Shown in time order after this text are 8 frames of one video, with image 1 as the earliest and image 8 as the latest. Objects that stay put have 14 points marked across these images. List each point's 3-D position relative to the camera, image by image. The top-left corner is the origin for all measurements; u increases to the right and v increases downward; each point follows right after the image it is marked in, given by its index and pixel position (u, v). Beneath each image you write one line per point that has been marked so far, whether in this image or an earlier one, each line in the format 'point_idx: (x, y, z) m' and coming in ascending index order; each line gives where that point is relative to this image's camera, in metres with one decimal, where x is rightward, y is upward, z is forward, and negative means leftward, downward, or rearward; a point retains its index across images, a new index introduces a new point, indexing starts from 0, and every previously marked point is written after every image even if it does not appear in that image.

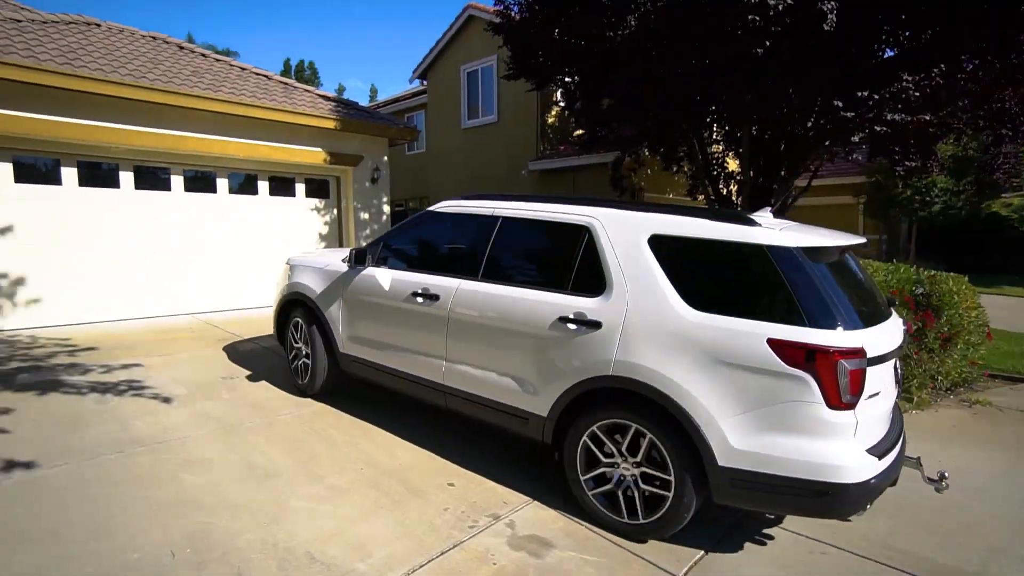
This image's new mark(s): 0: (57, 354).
0: (-5.0, -0.7, +6.1) m
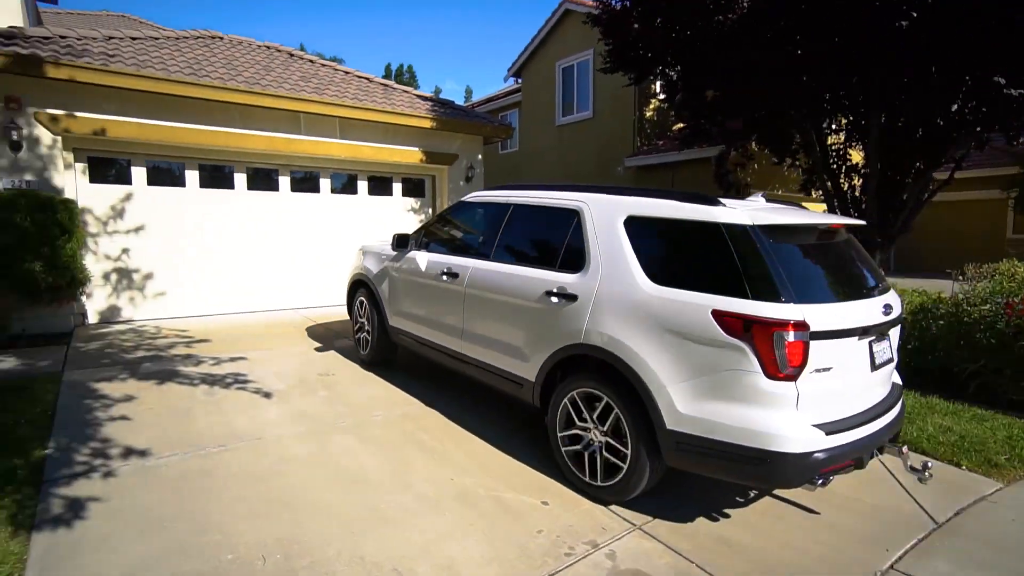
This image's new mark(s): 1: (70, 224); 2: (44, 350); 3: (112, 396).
0: (-4.0, -0.7, +6.5) m
1: (-5.2, +0.8, +6.5) m
2: (-5.2, -0.7, +6.2) m
3: (-3.5, -0.9, +4.8) m
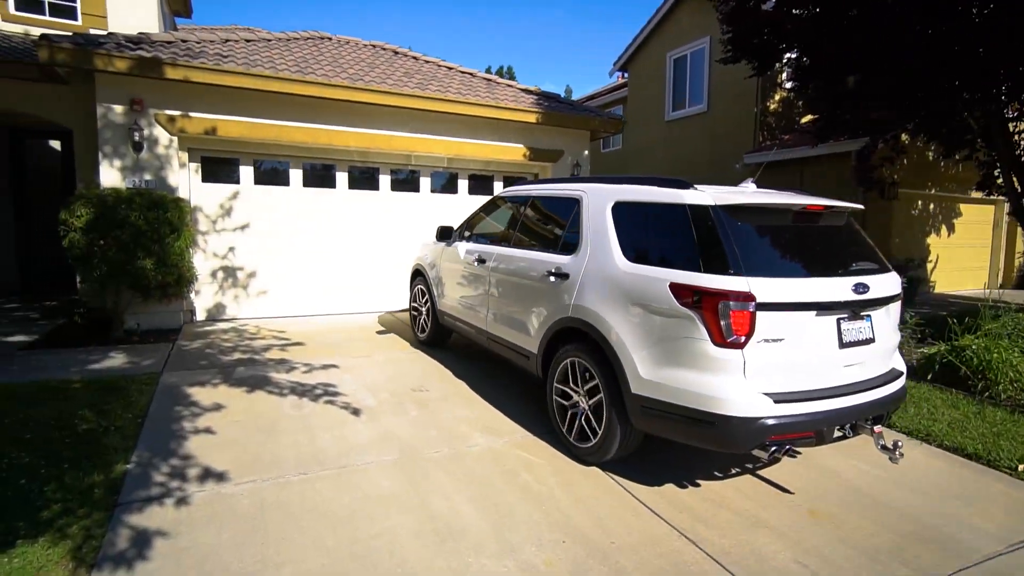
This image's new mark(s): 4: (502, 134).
0: (-2.8, -0.7, +6.3) m
1: (-4.0, +0.8, +6.6) m
2: (-4.0, -0.7, +6.2) m
3: (-2.6, -1.0, +4.6) m
4: (-0.2, +2.6, +9.3) m
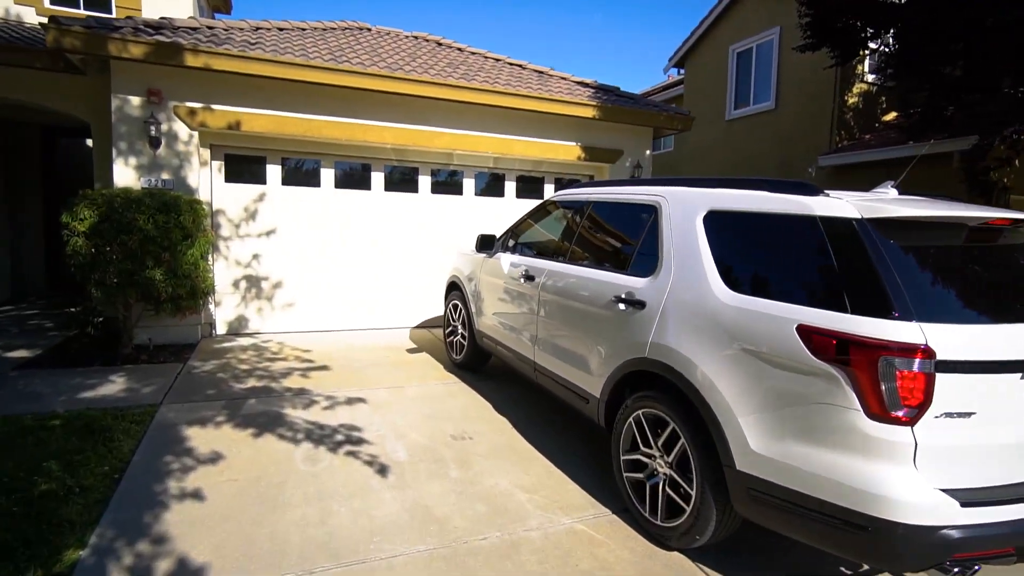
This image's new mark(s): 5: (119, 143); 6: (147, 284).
0: (-2.2, -0.9, +5.5) m
1: (-3.4, +0.6, +5.8) m
2: (-3.5, -0.8, +5.5) m
3: (-2.1, -1.1, +3.7) m
4: (+0.6, +2.3, +8.3) m
5: (-4.5, +1.6, +6.3) m
6: (-3.7, 0.0, +5.6) m
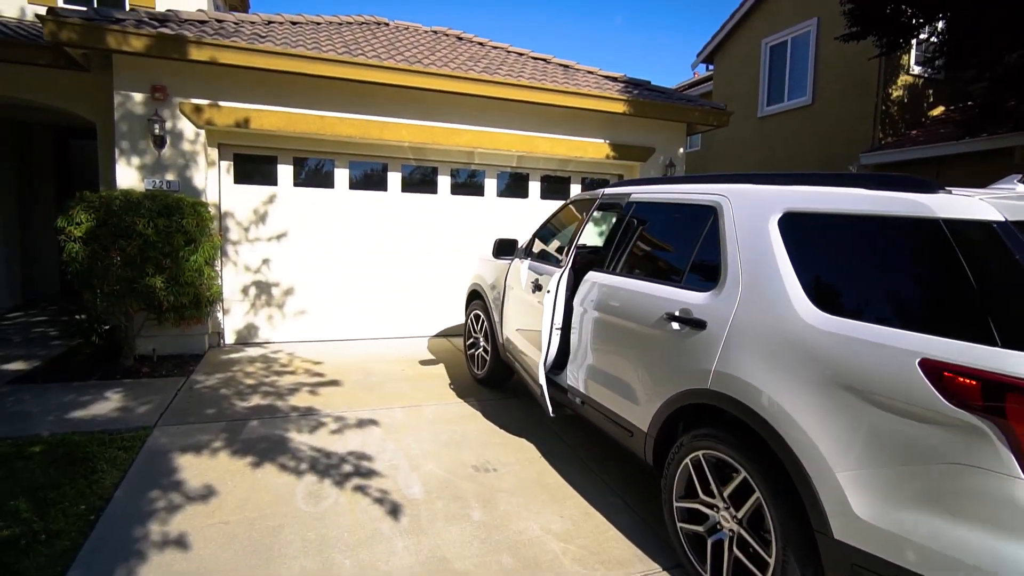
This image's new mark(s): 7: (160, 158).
0: (-1.9, -0.9, +5.1) m
1: (-3.1, +0.6, +5.4) m
2: (-3.2, -0.9, +5.1) m
3: (-1.9, -1.2, +3.3) m
4: (+1.0, +2.3, +7.8) m
5: (-4.2, +1.6, +6.0) m
6: (-3.4, 0.0, +5.2) m
7: (-3.9, +1.4, +6.1) m
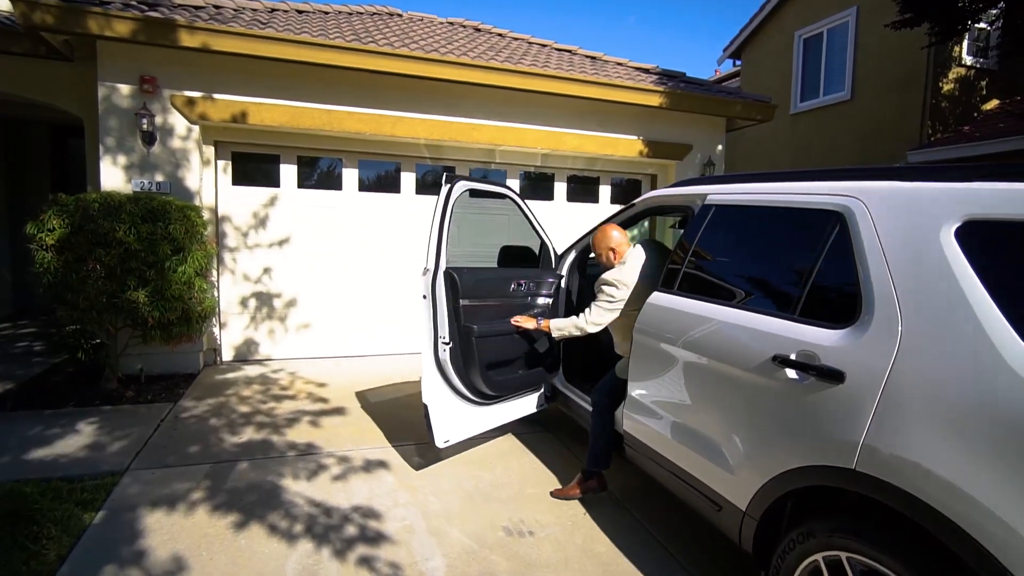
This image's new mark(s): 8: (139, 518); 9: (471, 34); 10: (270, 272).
0: (-1.7, -1.1, +4.4) m
1: (-2.8, +0.4, +4.8) m
2: (-3.0, -1.0, +4.5) m
3: (-1.7, -1.3, +2.7) m
4: (+1.3, +2.1, +7.1) m
5: (-3.9, +1.4, +5.4) m
6: (-3.2, -0.2, +4.6) m
7: (-3.6, +1.3, +5.5) m
8: (-2.0, -1.2, +3.0) m
9: (-0.6, +3.8, +8.2) m
10: (-2.7, +0.2, +6.1) m
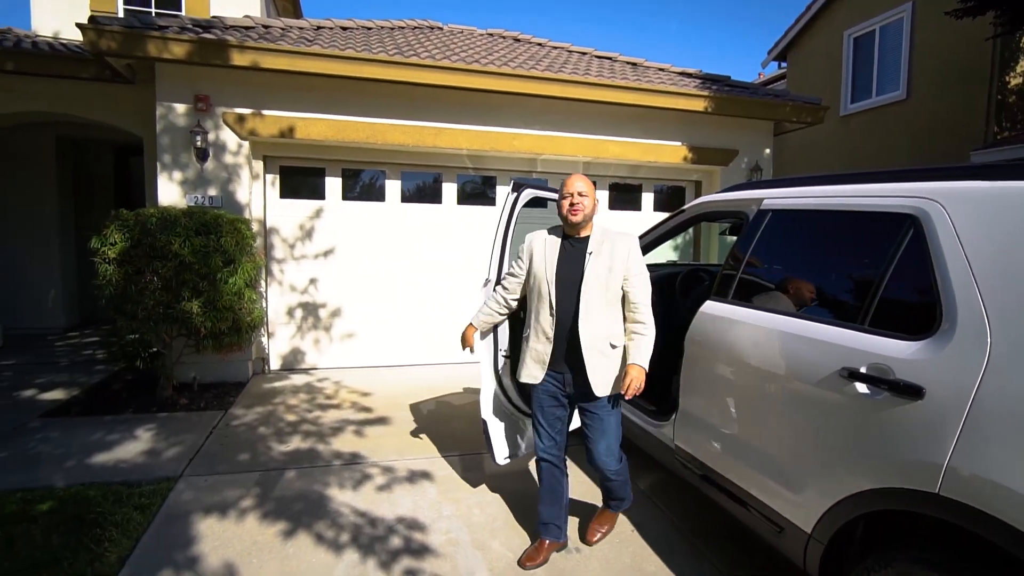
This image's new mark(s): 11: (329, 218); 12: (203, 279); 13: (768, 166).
0: (-1.4, -1.1, +4.5) m
1: (-2.5, +0.3, +5.0) m
2: (-2.6, -1.1, +4.6) m
3: (-1.5, -1.4, +2.7) m
4: (+1.8, +2.0, +7.0) m
5: (-3.5, +1.3, +5.6) m
6: (-2.8, -0.3, +4.8) m
7: (-3.2, +1.2, +5.7) m
8: (-1.8, -1.3, +3.0) m
9: (0.0, +3.6, +8.2) m
10: (-2.2, +0.1, +6.2) m
11: (-2.1, +0.8, +6.2) m
12: (-2.7, +0.1, +4.8) m
13: (+3.4, +1.6, +7.4) m
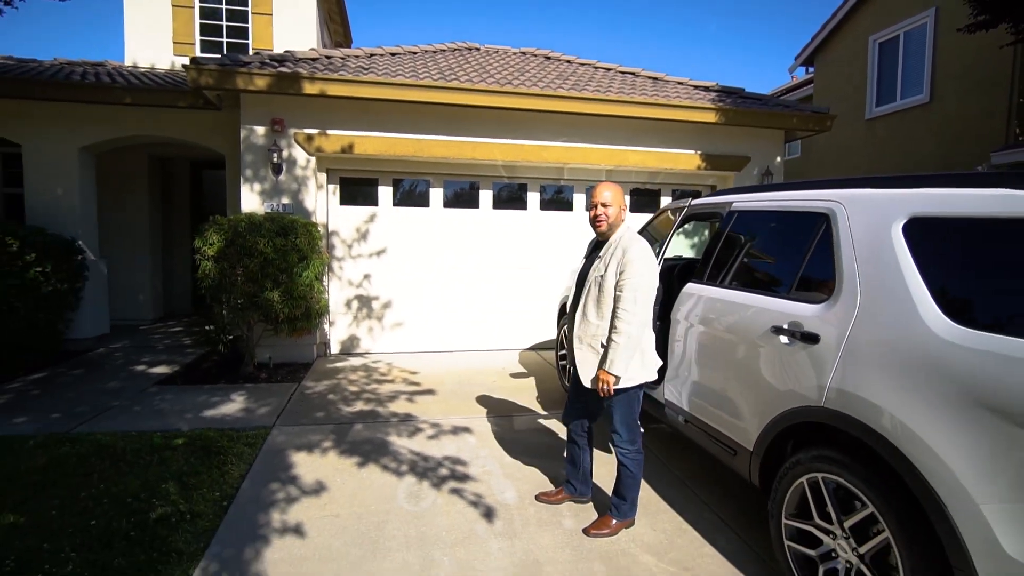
0: (-1.1, -1.1, +5.4) m
1: (-2.2, +0.4, +5.9) m
2: (-2.4, -1.0, +5.6) m
3: (-1.4, -1.3, +3.6) m
4: (+2.2, +2.1, +7.7) m
5: (-3.2, +1.4, +6.7) m
6: (-2.6, -0.2, +5.8) m
7: (-2.8, +1.3, +6.7) m
8: (-1.6, -1.2, +4.0) m
9: (+0.5, +3.7, +9.0) m
10: (-1.8, +0.1, +7.2) m
11: (-1.7, +0.8, +7.2) m
12: (-2.4, +0.2, +5.8) m
13: (+3.9, +1.7, +8.0) m
